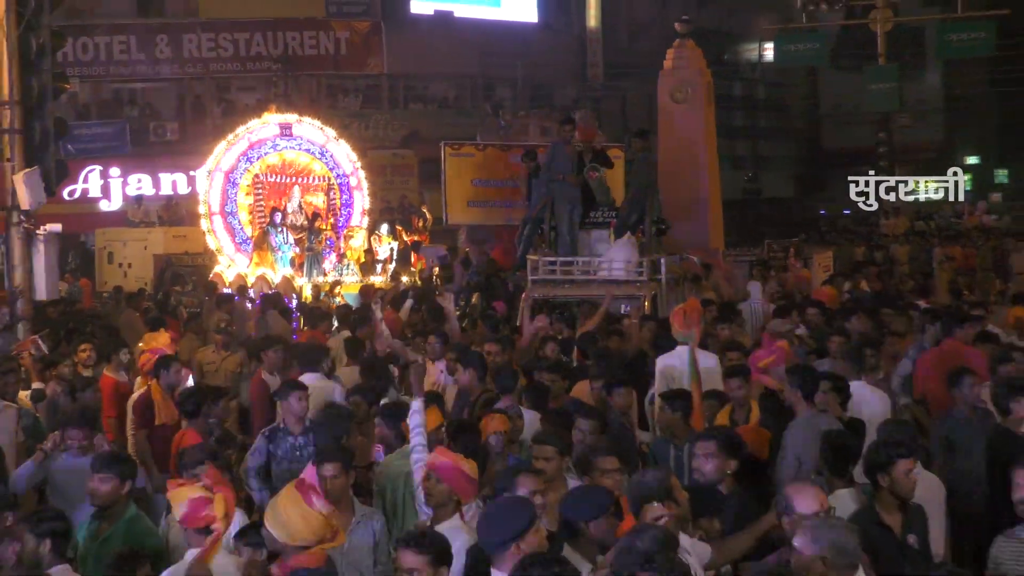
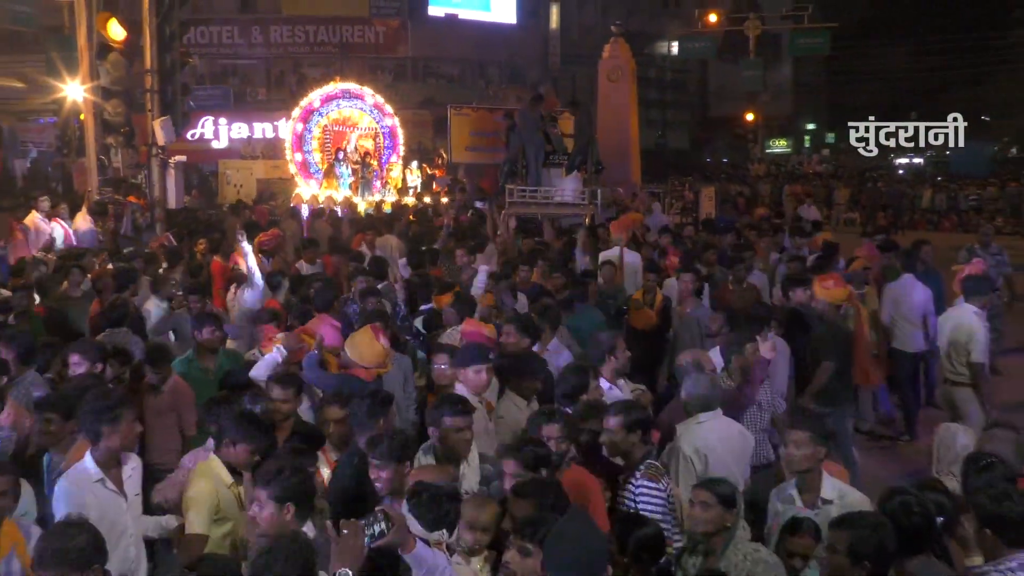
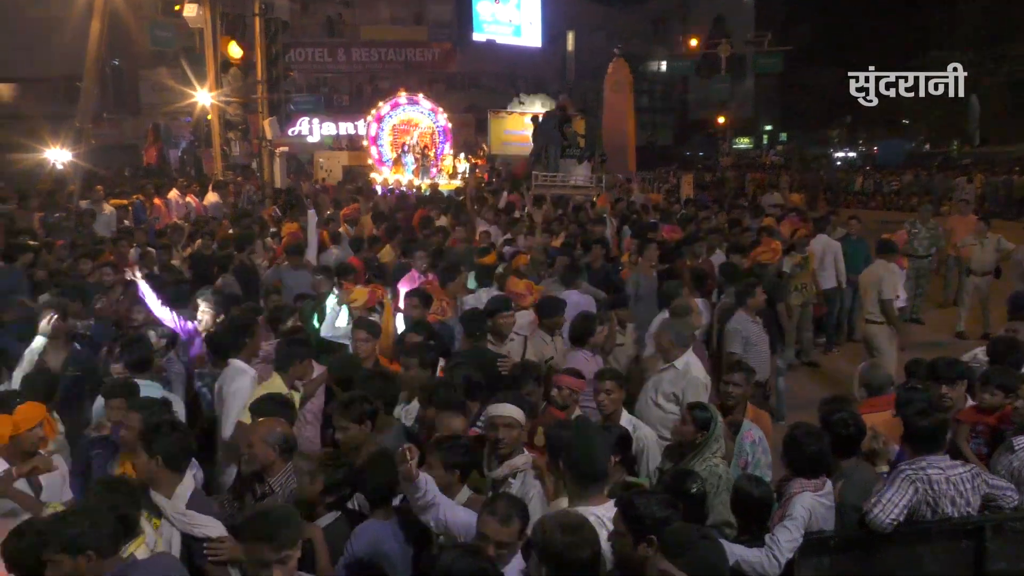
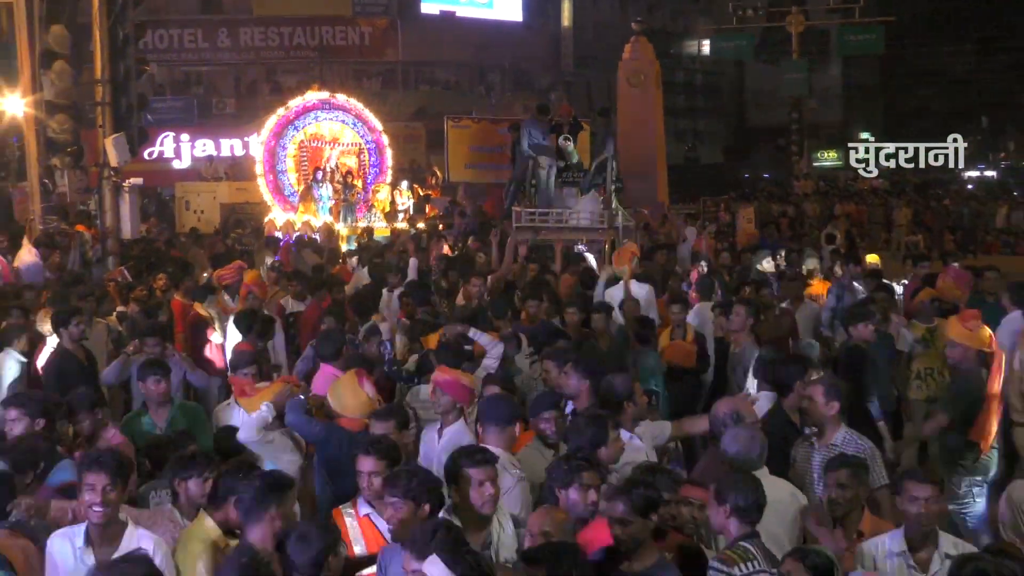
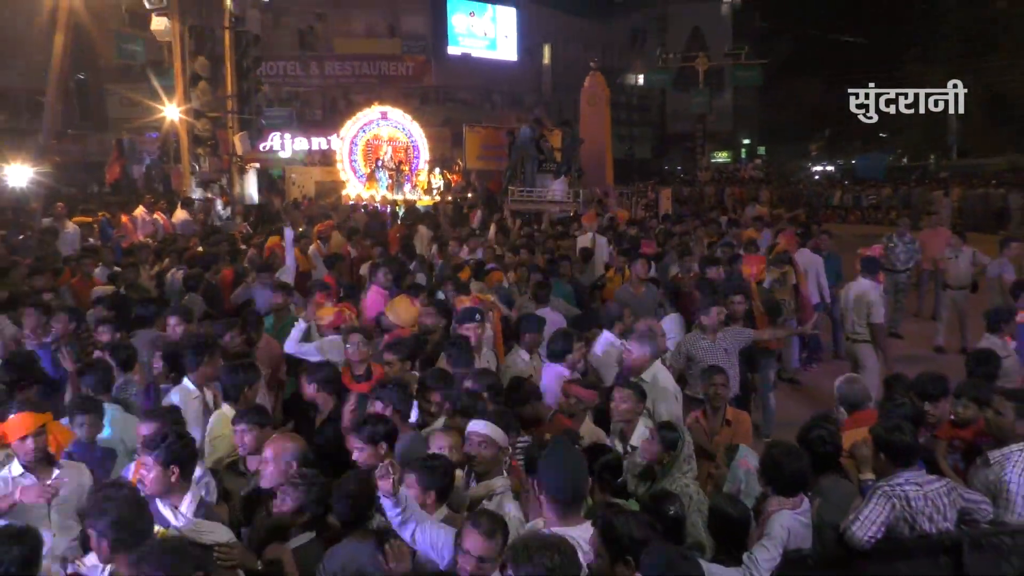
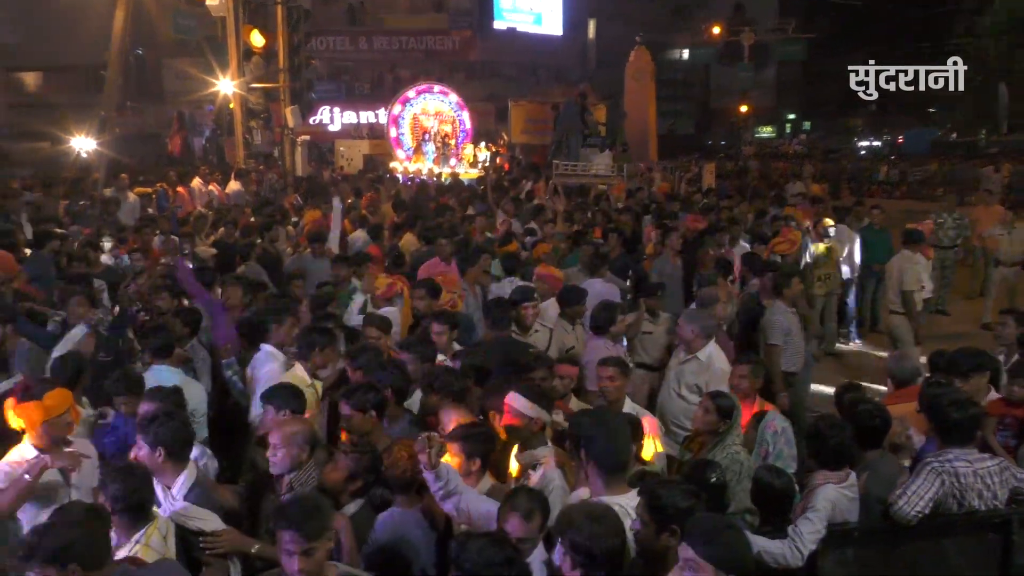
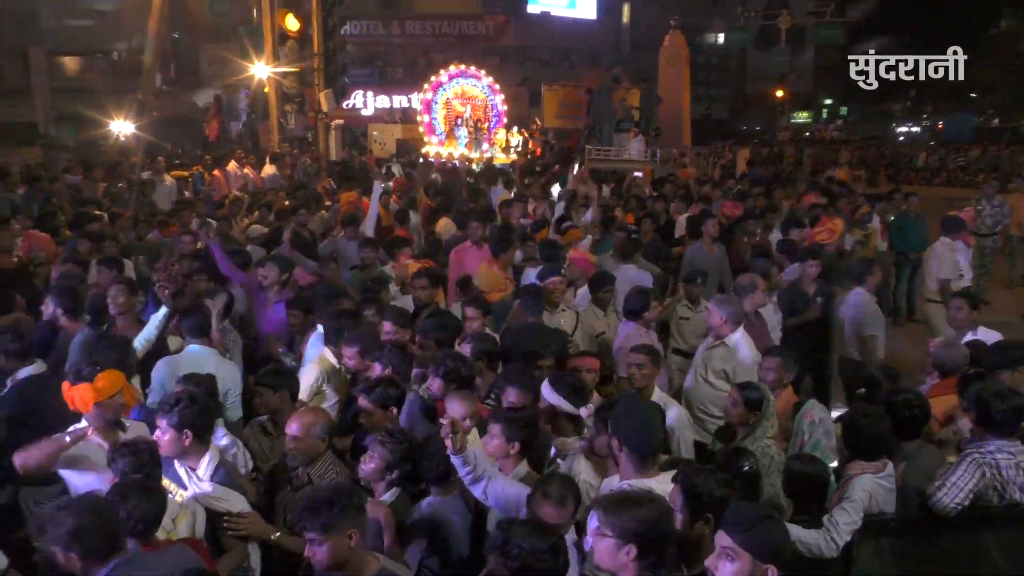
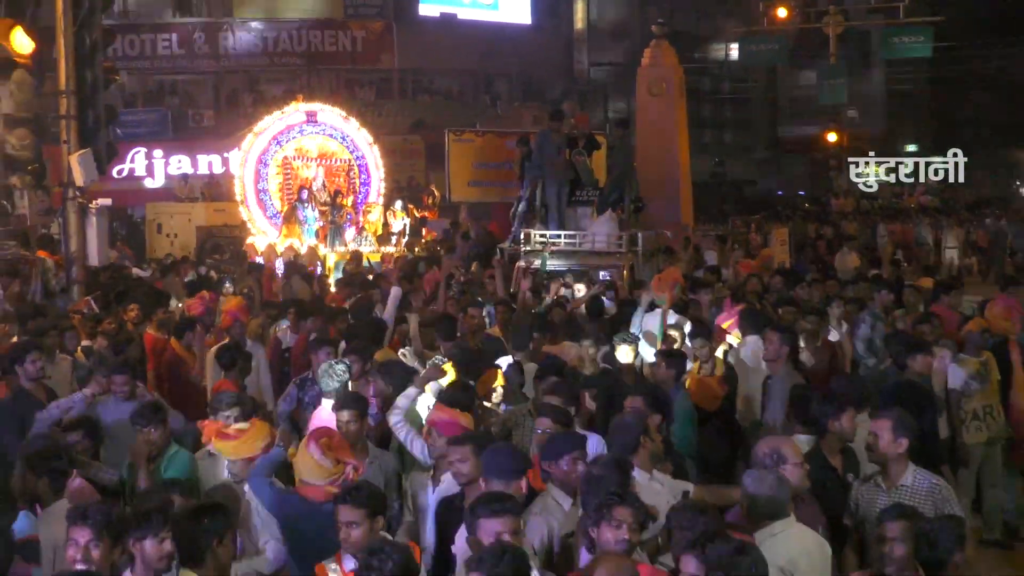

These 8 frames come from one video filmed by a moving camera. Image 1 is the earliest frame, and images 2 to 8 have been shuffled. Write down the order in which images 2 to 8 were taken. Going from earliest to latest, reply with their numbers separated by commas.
8, 4, 2, 5, 3, 6, 7
